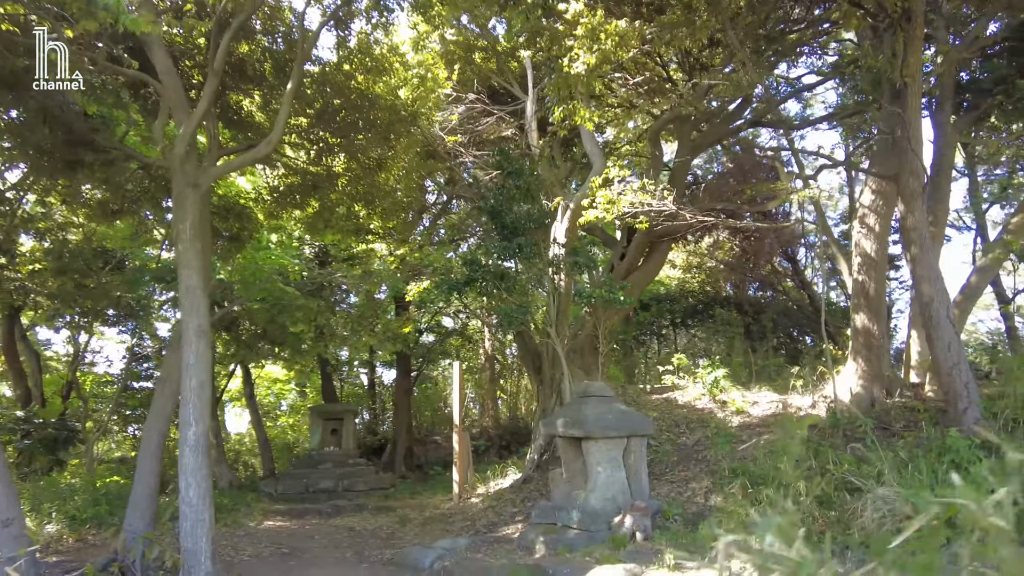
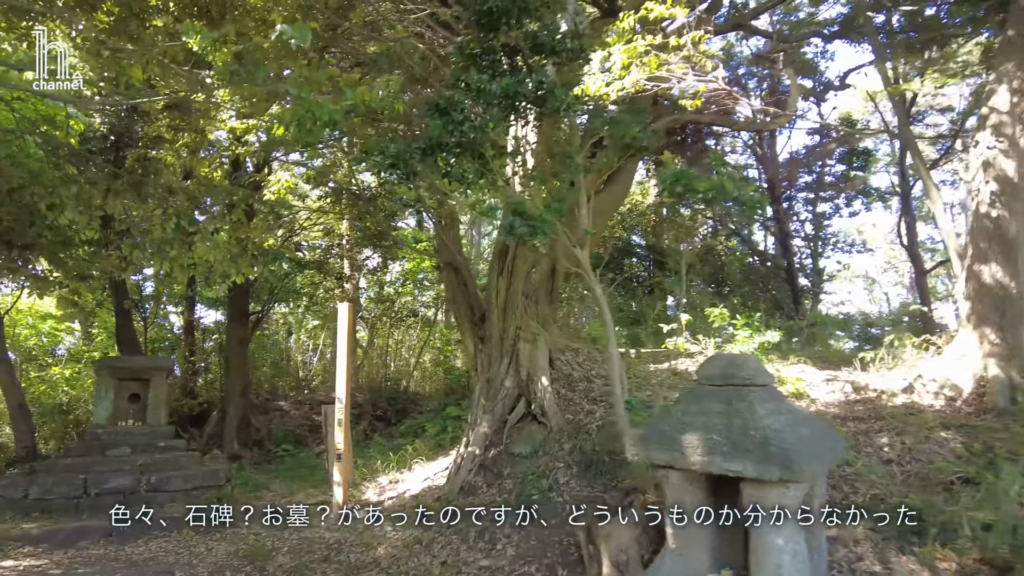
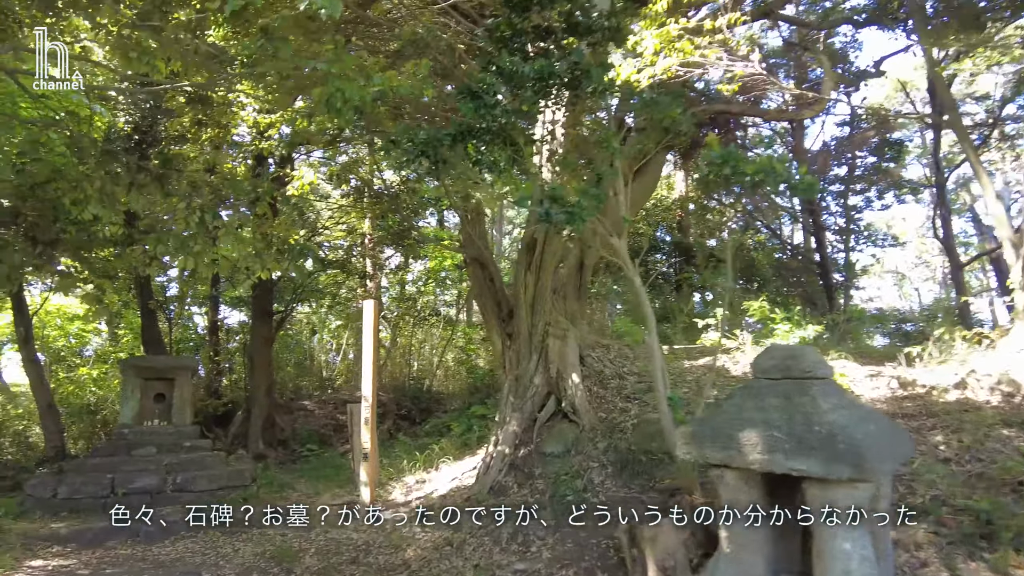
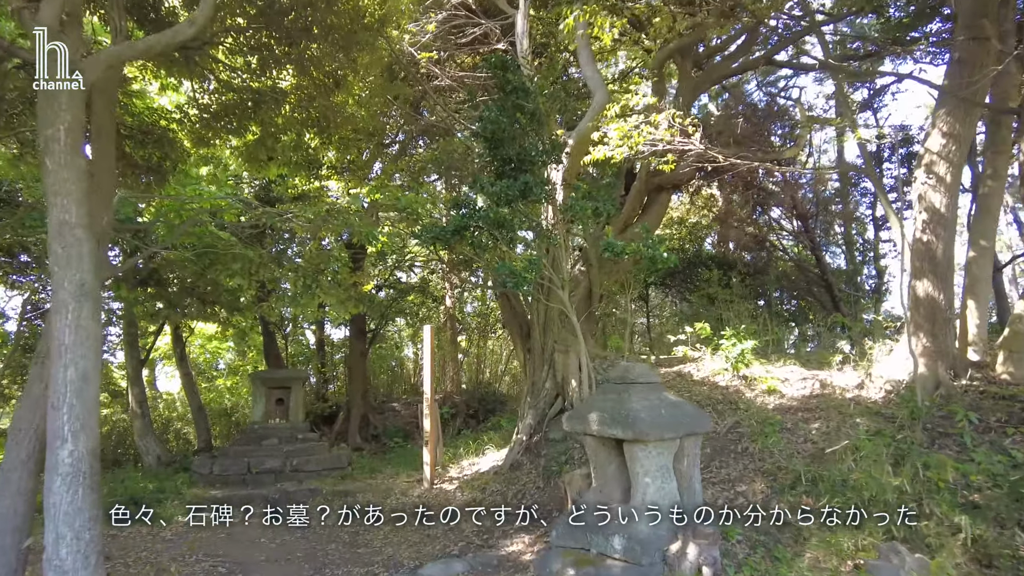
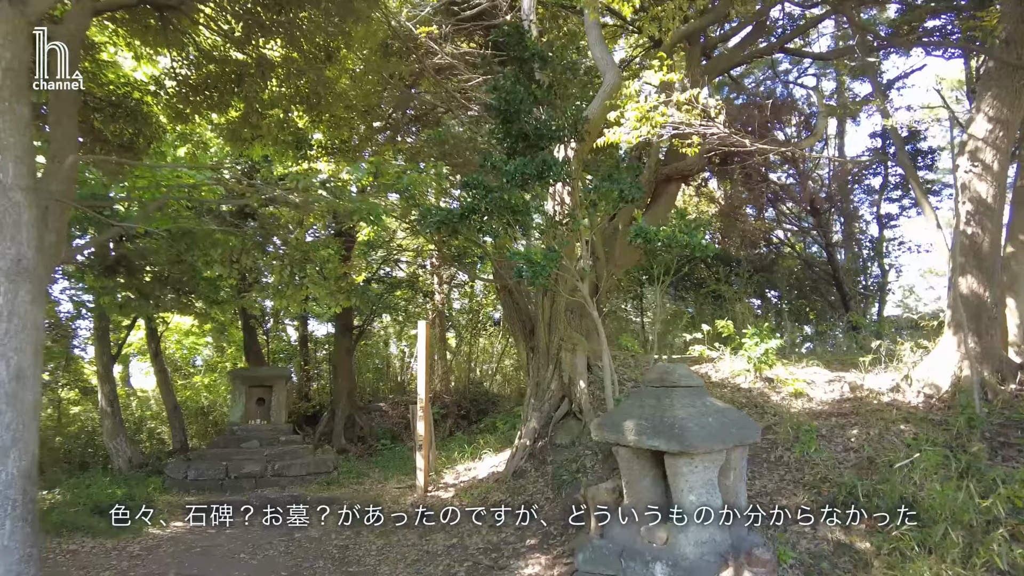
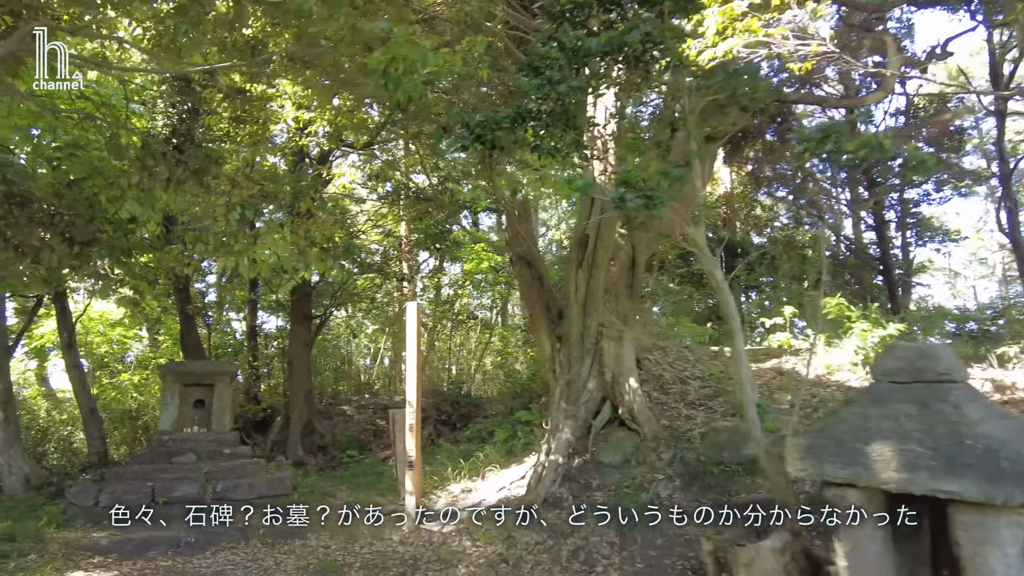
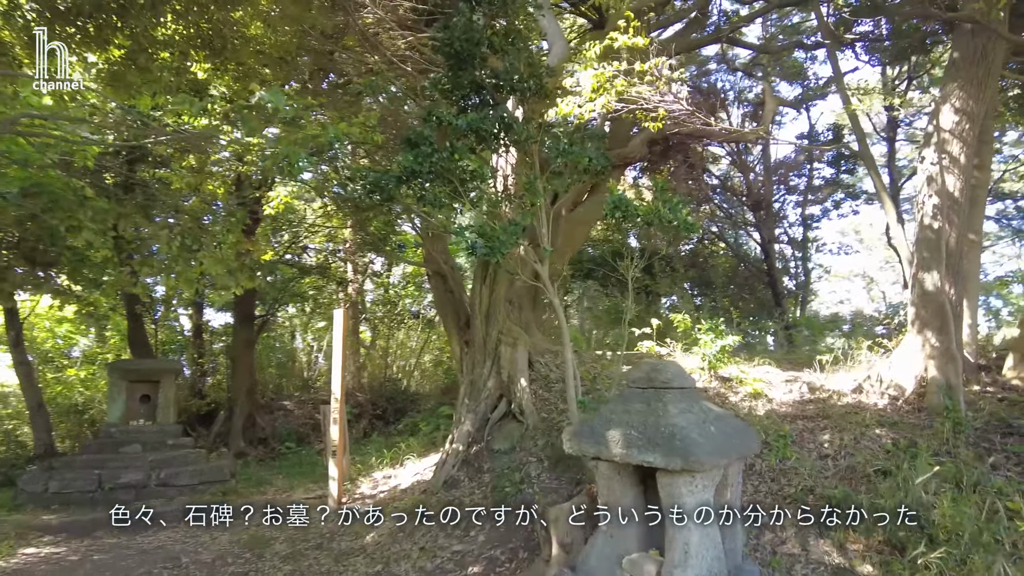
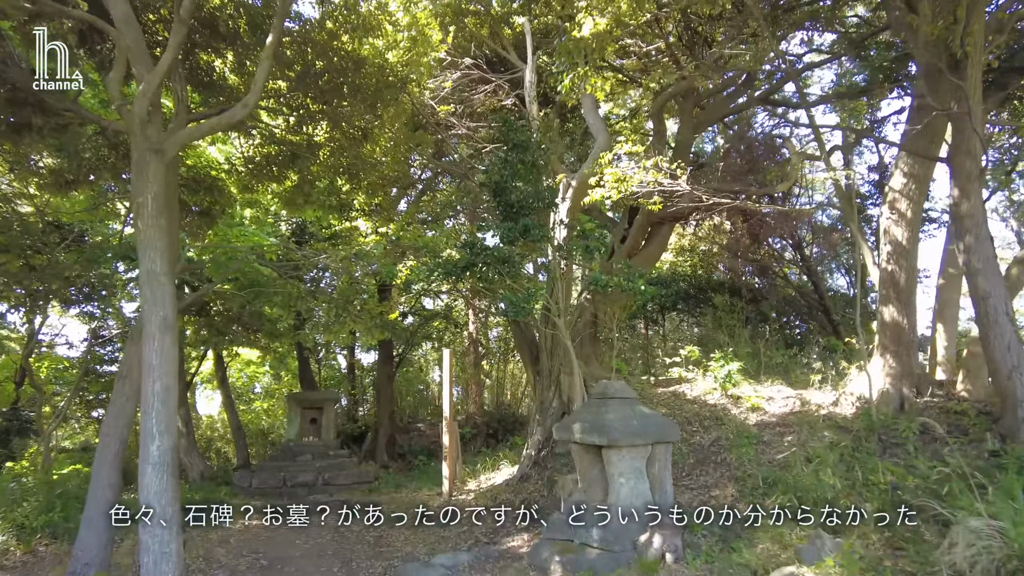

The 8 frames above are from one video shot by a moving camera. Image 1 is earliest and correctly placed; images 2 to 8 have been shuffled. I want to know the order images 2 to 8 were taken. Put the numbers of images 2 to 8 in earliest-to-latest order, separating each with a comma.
8, 4, 5, 7, 2, 3, 6
